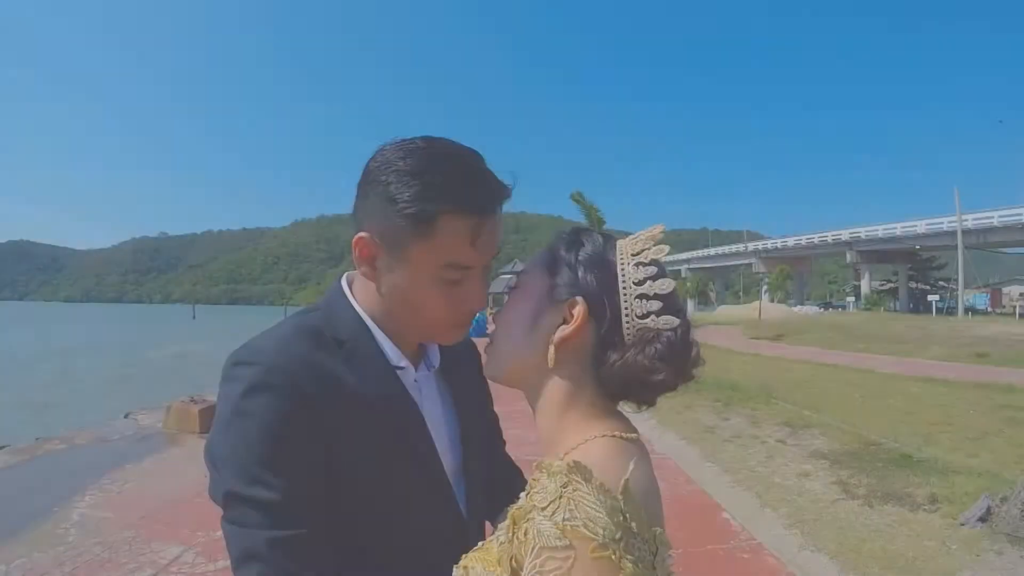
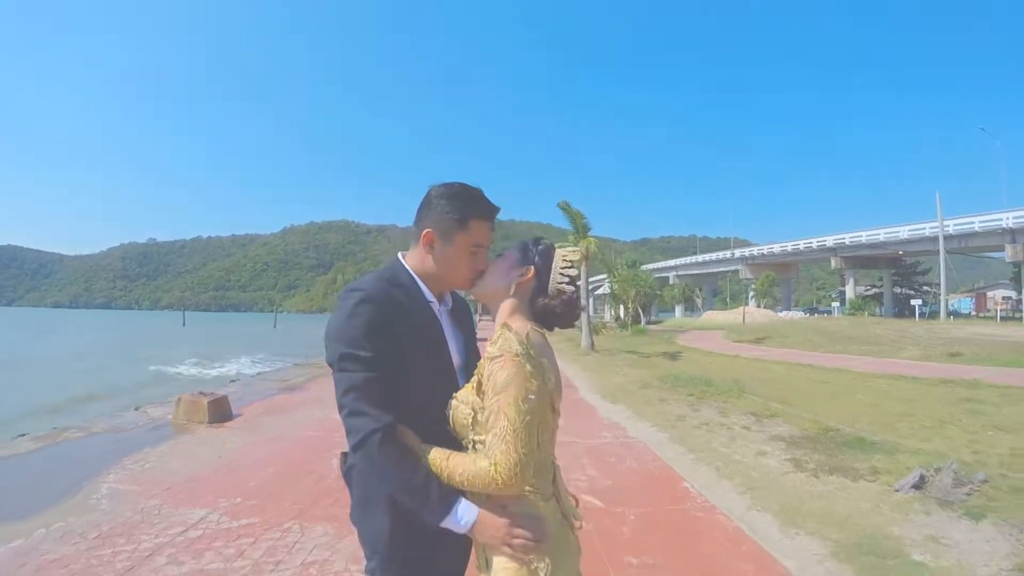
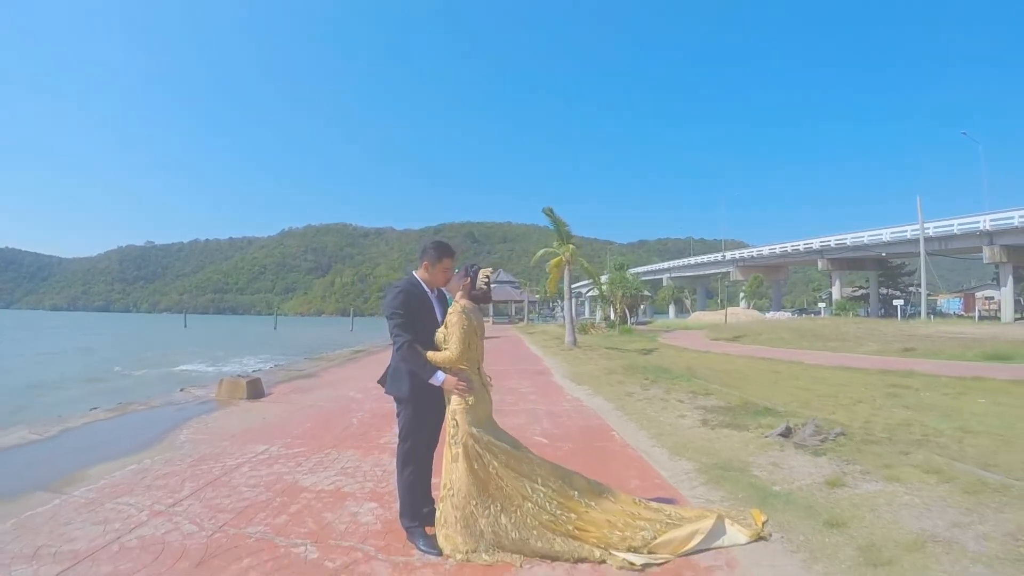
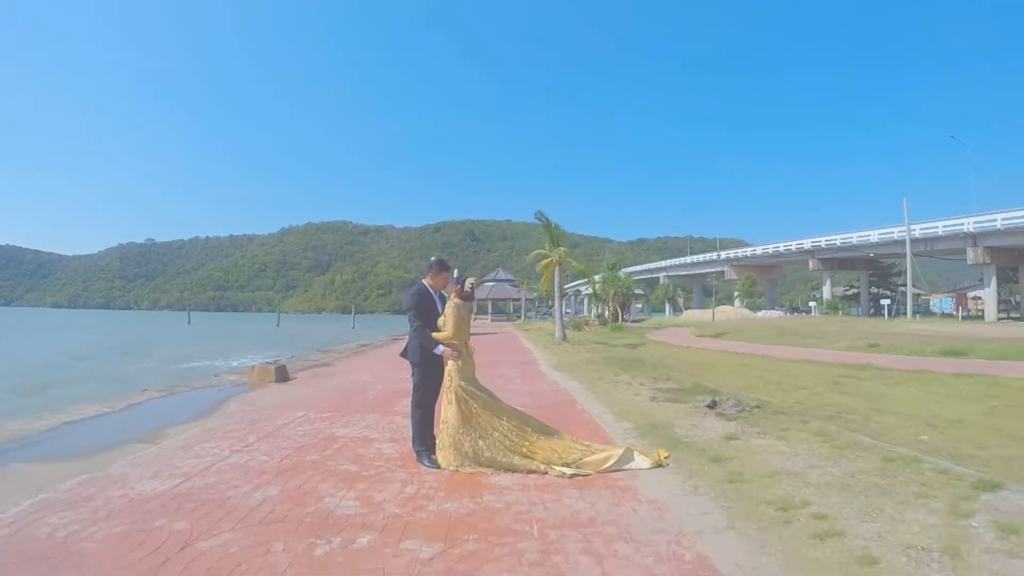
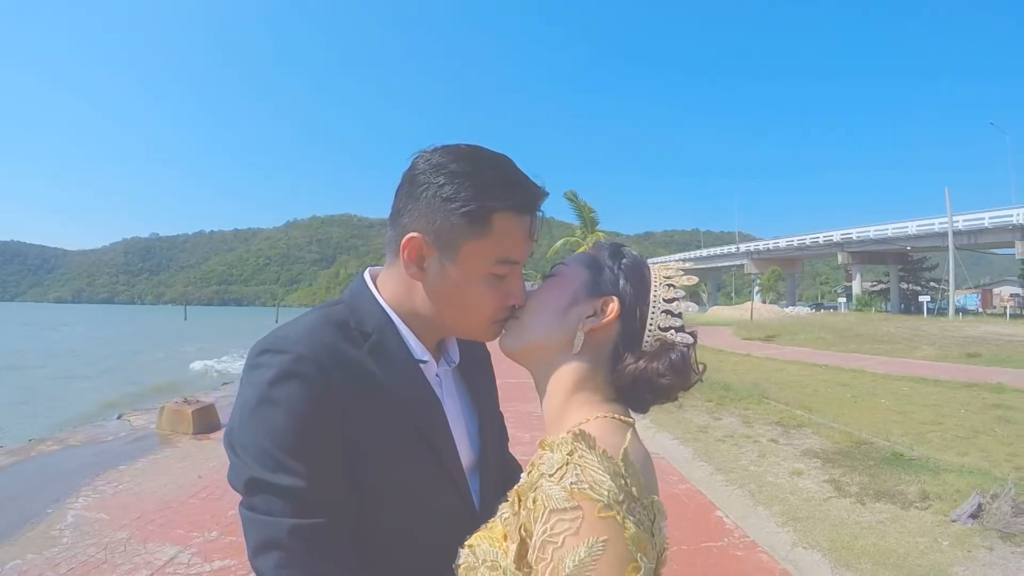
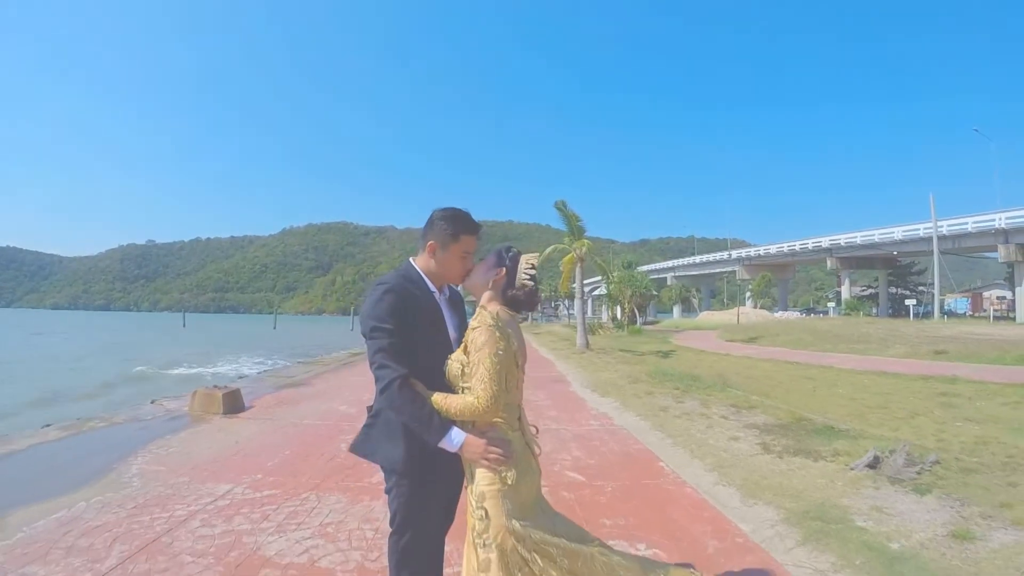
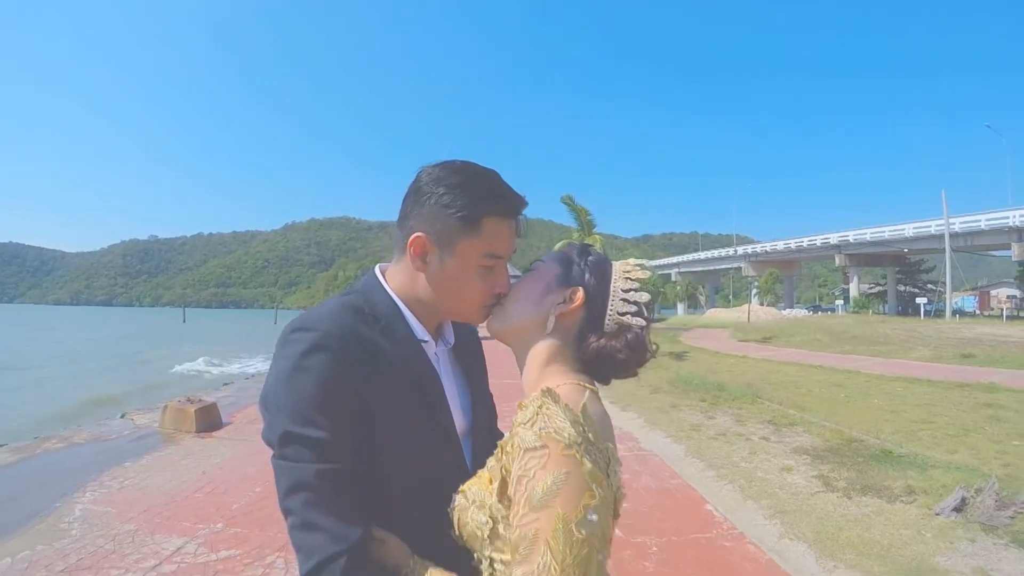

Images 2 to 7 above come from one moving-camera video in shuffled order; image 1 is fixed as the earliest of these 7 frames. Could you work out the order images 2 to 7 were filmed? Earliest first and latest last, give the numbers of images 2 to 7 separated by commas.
5, 7, 2, 6, 3, 4
